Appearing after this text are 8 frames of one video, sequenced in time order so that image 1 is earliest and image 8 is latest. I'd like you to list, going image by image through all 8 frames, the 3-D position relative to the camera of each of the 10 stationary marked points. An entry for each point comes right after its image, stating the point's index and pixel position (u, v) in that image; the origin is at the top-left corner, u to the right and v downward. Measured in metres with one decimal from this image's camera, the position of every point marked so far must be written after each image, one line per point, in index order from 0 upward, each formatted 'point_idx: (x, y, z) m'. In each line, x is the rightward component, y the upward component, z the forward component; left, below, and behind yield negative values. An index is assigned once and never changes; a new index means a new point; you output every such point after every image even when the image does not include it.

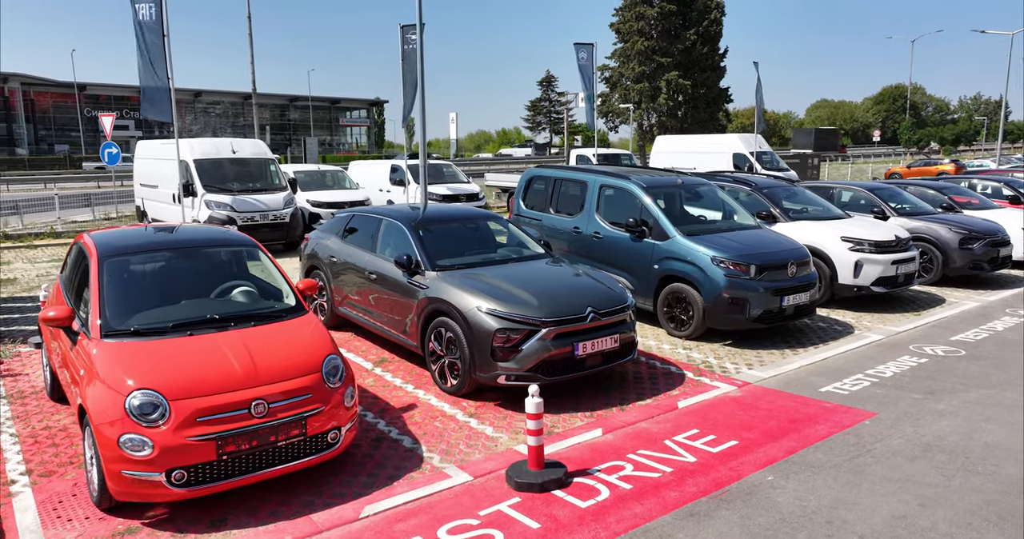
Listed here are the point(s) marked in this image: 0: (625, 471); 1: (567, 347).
0: (+0.8, -1.4, +4.9) m
1: (+0.5, -0.7, +6.0) m
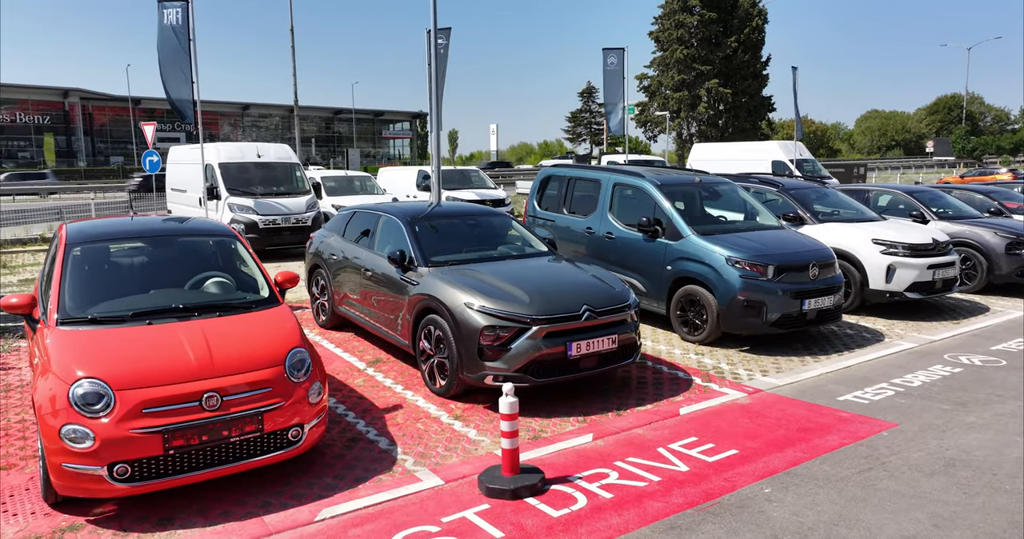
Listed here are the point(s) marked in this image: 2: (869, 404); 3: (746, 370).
0: (+0.6, -1.3, +4.5) m
1: (+0.4, -0.6, +5.7) m
2: (+3.0, -1.1, +5.9) m
3: (+2.3, -1.0, +7.0) m
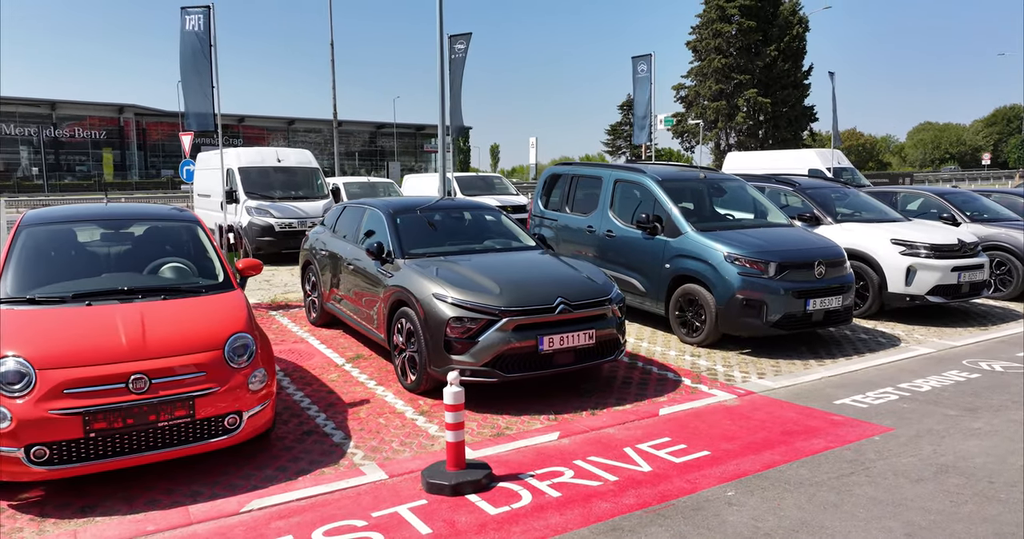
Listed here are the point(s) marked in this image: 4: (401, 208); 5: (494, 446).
0: (+0.3, -1.2, +4.2) m
1: (+0.1, -0.5, +5.4) m
2: (+2.7, -1.1, +5.5) m
3: (+2.1, -1.0, +6.6) m
4: (-1.2, +0.6, +7.3) m
5: (-0.1, -1.2, +4.8) m
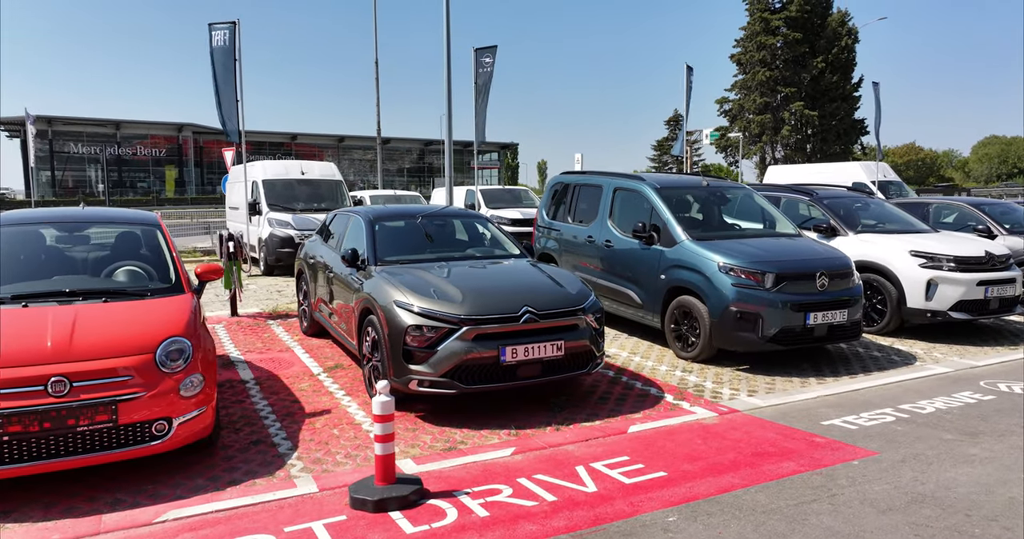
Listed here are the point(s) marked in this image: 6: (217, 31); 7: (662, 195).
0: (-0.1, -1.3, +3.9) m
1: (-0.2, -0.6, +5.2) m
2: (+2.4, -1.1, +5.0) m
3: (+1.9, -1.0, +6.2) m
4: (-1.3, +0.6, +7.1) m
5: (-0.5, -1.2, +4.6) m
6: (-6.4, +5.2, +15.4) m
7: (+1.7, +0.8, +8.1) m
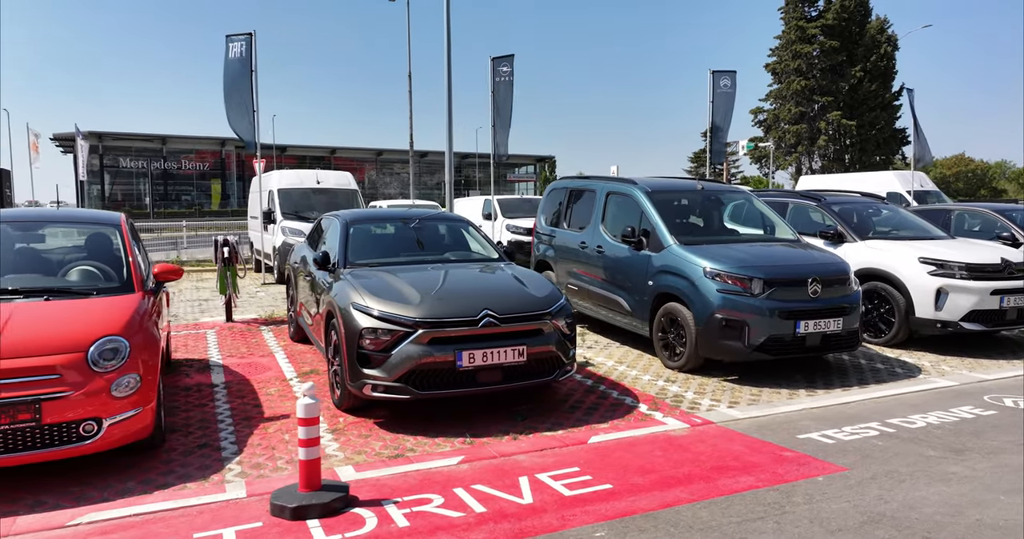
0: (-0.5, -1.3, +3.7) m
1: (-0.5, -0.6, +5.0) m
2: (+2.1, -1.2, +4.7) m
3: (+1.7, -1.1, +5.9) m
4: (-1.5, +0.5, +7.0) m
5: (-0.8, -1.2, +4.4) m
6: (-6.1, +5.0, +15.7) m
7: (+1.6, +0.8, +7.8) m
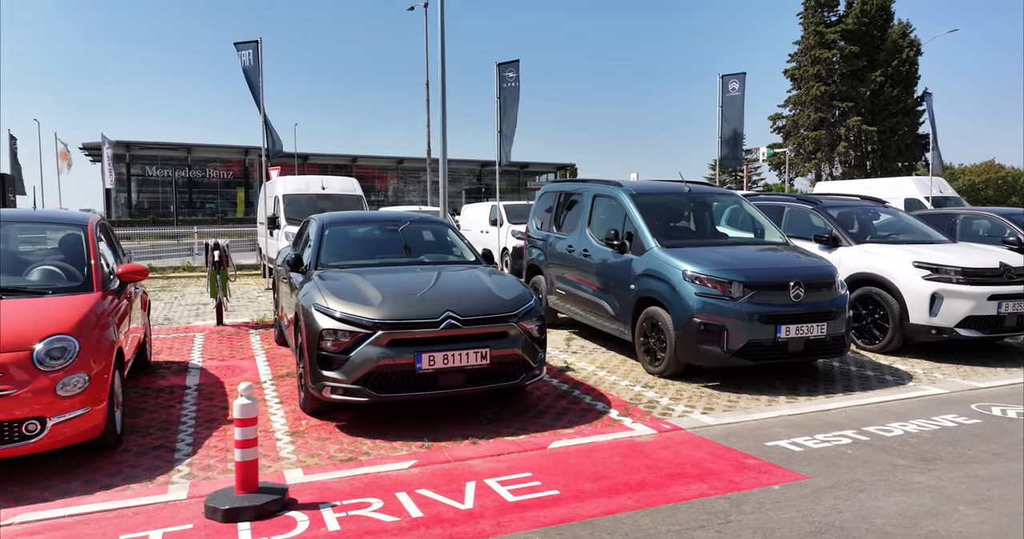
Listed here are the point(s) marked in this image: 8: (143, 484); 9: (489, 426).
0: (-0.8, -1.2, +3.7) m
1: (-0.7, -0.6, +4.9) m
2: (+1.8, -1.2, +4.5) m
3: (+1.4, -1.1, +5.7) m
4: (-1.7, +0.5, +7.0) m
5: (-1.1, -1.2, +4.3) m
6: (-6.0, +4.9, +15.8) m
7: (+1.4, +0.7, +7.7) m
8: (-2.1, -1.2, +4.1) m
9: (-0.2, -1.1, +5.2) m
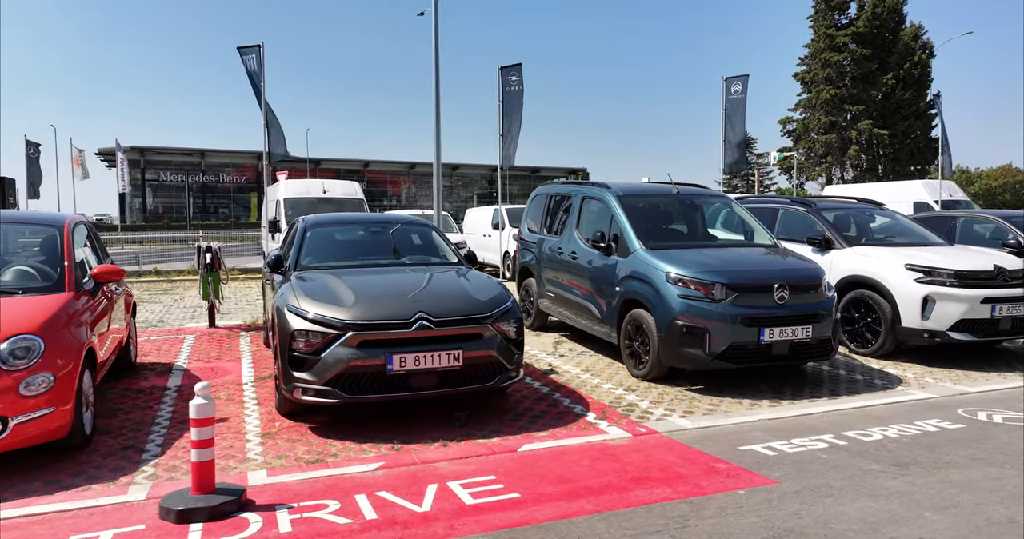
0: (-1.0, -1.2, +3.6) m
1: (-0.9, -0.6, +4.9) m
2: (+1.6, -1.2, +4.4) m
3: (+1.2, -1.1, +5.6) m
4: (-1.9, +0.5, +7.0) m
5: (-1.3, -1.2, +4.3) m
6: (-6.0, +4.9, +15.9) m
7: (+1.2, +0.7, +7.6) m
8: (-2.3, -1.2, +4.1) m
9: (-0.4, -1.2, +5.1) m
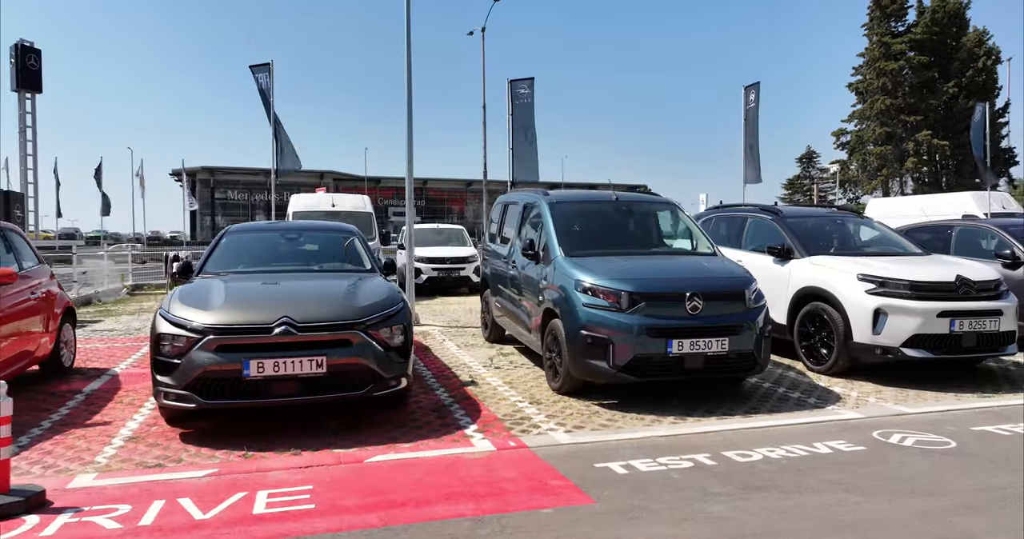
0: (-2.1, -1.2, +3.5) m
1: (-1.9, -0.6, +4.8) m
2: (+0.6, -1.2, +4.1) m
3: (+0.3, -1.2, +5.3) m
4: (-2.6, +0.4, +7.0) m
5: (-2.3, -1.2, +4.2) m
6: (-5.9, +4.6, +16.3) m
7: (+0.5, +0.6, +7.3) m
8: (-3.4, -1.2, +4.1) m
9: (-1.3, -1.2, +5.0) m
